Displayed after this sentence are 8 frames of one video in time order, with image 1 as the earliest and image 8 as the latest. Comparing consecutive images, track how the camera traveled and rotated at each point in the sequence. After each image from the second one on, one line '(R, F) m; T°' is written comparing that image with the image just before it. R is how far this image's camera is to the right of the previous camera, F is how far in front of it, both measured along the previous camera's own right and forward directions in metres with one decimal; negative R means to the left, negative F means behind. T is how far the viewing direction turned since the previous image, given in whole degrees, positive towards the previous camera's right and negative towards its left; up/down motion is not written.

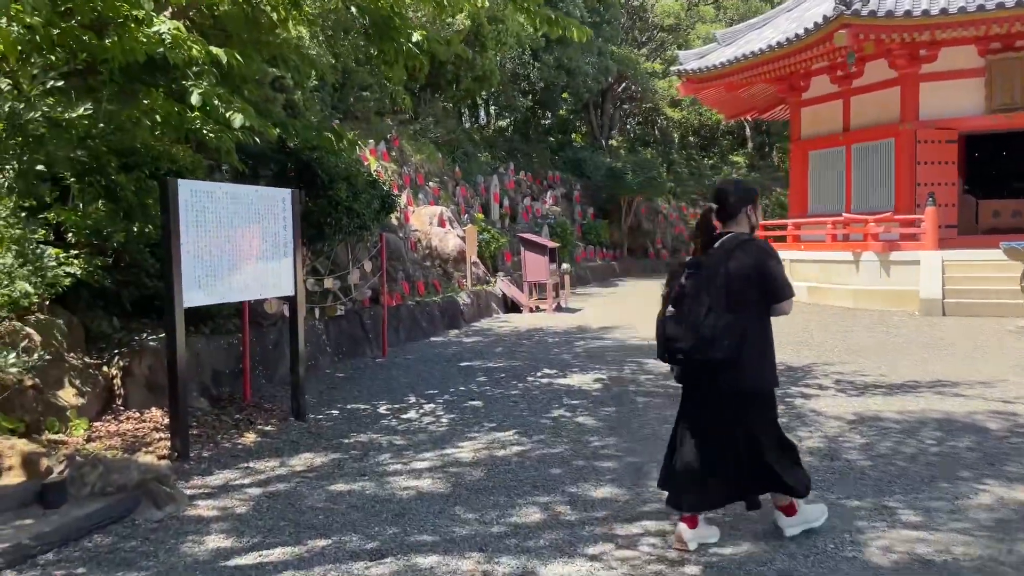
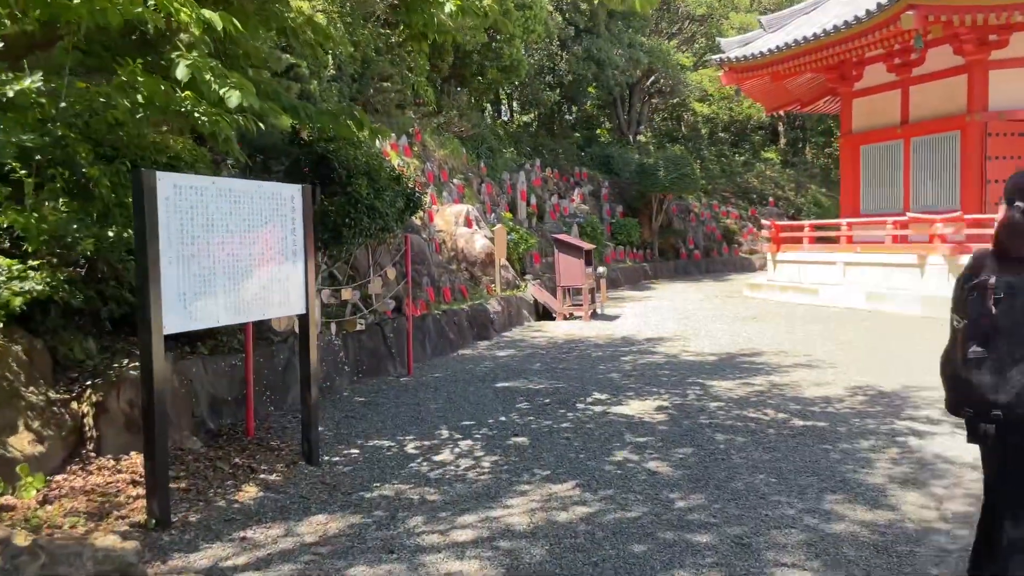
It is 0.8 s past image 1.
(-0.2, +0.9) m; -1°
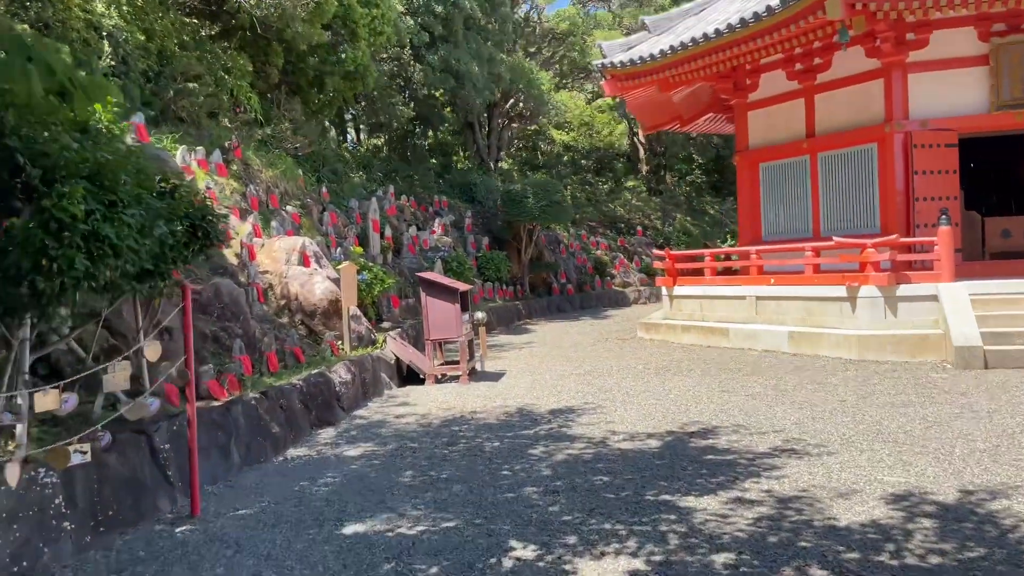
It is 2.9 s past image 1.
(0.0, +2.4) m; +10°
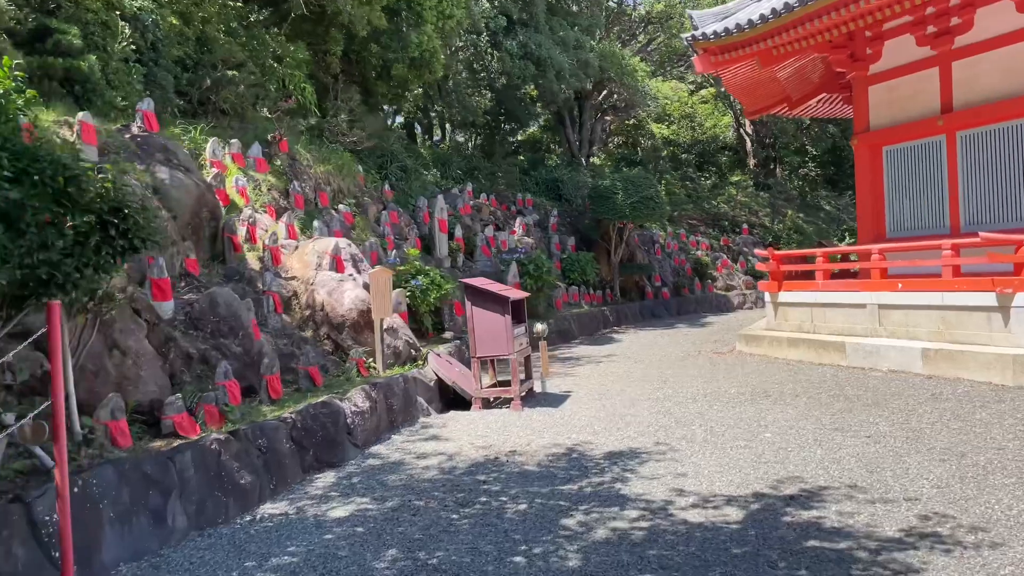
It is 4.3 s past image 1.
(+0.4, +1.3) m; -7°
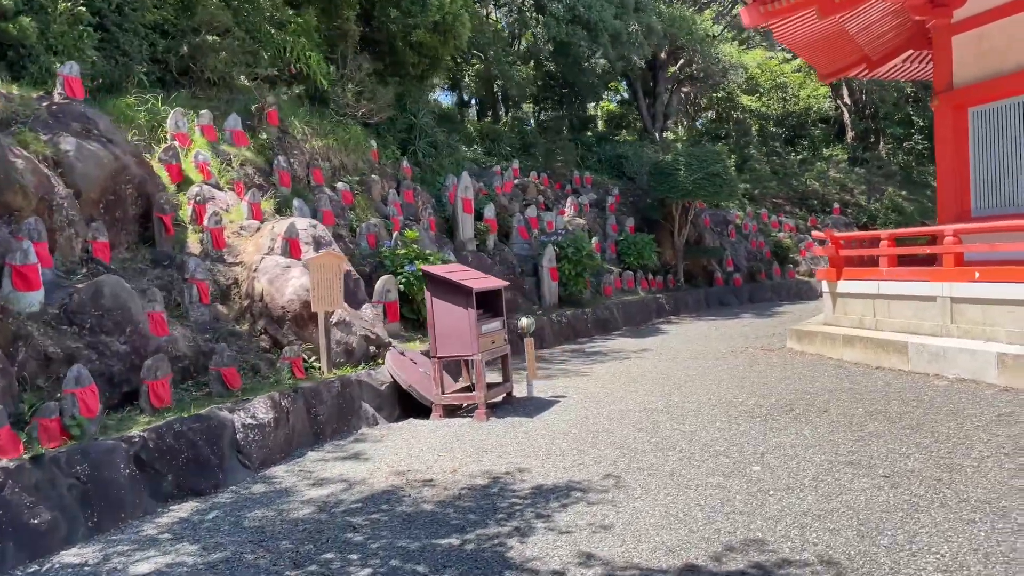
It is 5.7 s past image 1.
(+1.0, +1.1) m; -7°
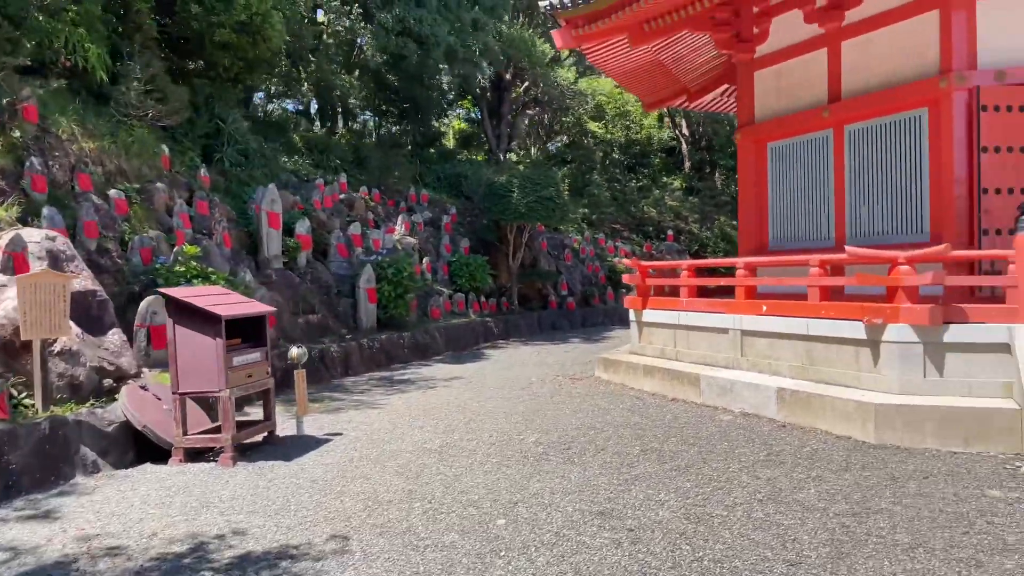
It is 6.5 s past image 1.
(+0.7, +0.4) m; +9°
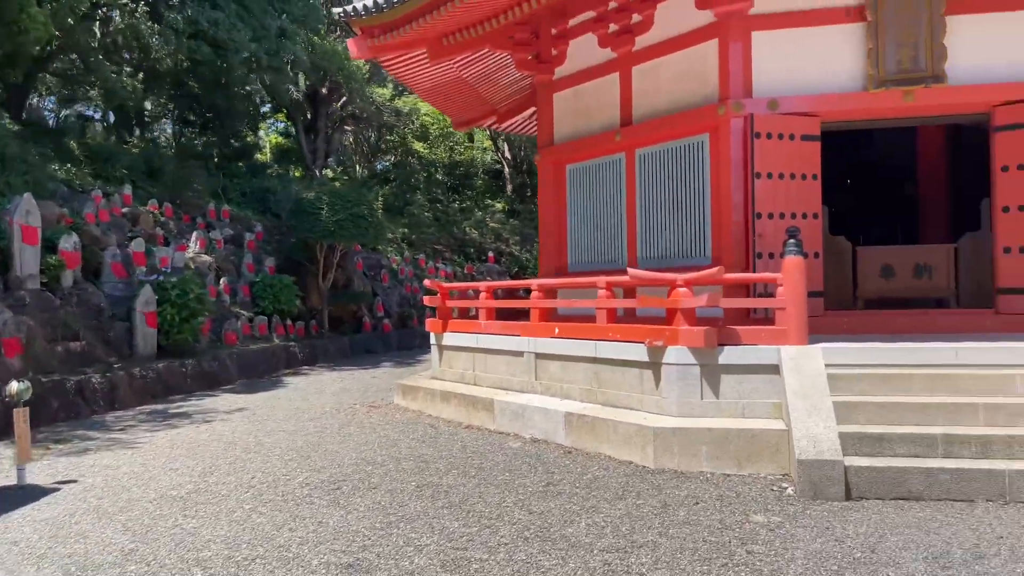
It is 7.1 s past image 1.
(+0.4, +0.4) m; +11°
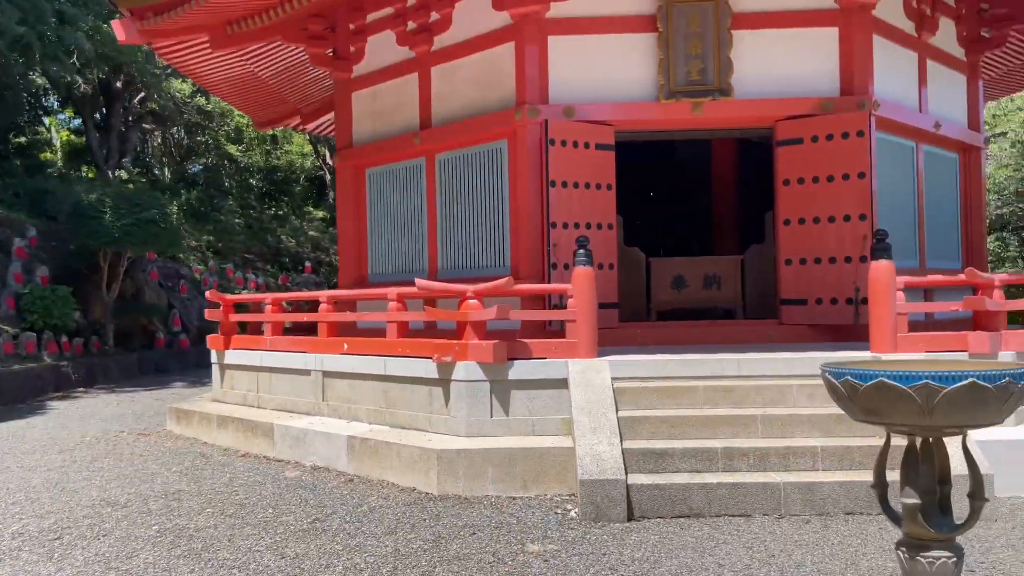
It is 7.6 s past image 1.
(+0.4, +0.4) m; +11°
